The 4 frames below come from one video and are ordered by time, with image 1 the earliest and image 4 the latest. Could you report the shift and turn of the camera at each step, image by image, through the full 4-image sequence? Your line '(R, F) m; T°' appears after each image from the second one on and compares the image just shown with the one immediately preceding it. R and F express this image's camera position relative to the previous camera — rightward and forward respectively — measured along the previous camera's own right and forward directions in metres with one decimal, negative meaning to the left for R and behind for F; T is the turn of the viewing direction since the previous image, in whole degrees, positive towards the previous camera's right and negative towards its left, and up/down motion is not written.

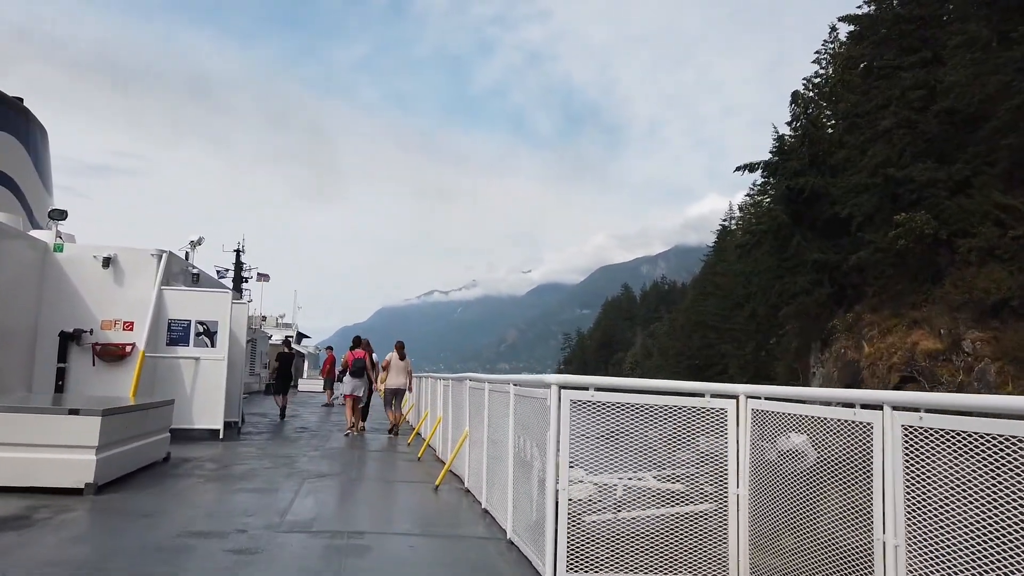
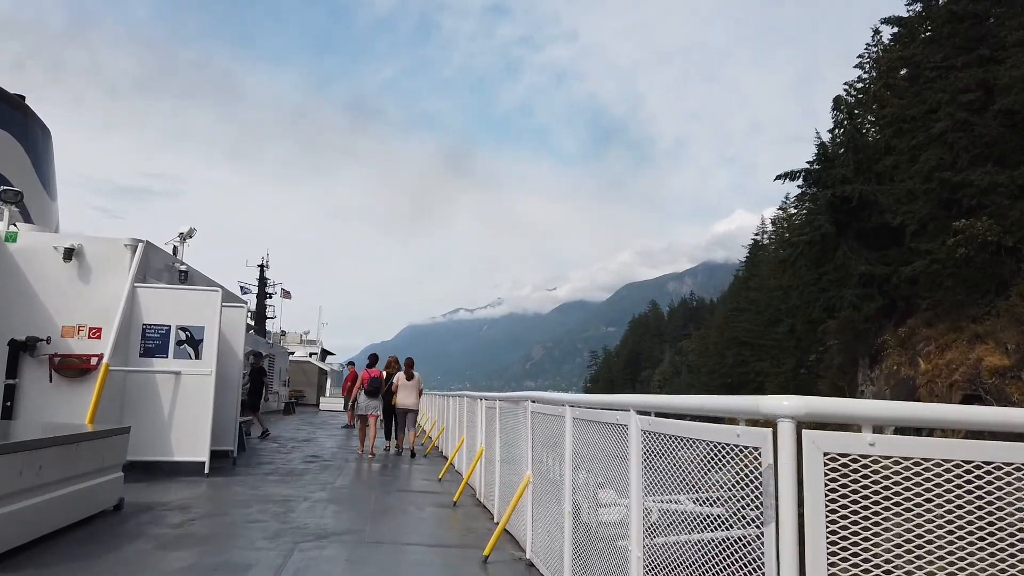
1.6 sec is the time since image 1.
(-0.3, +1.6) m; -2°
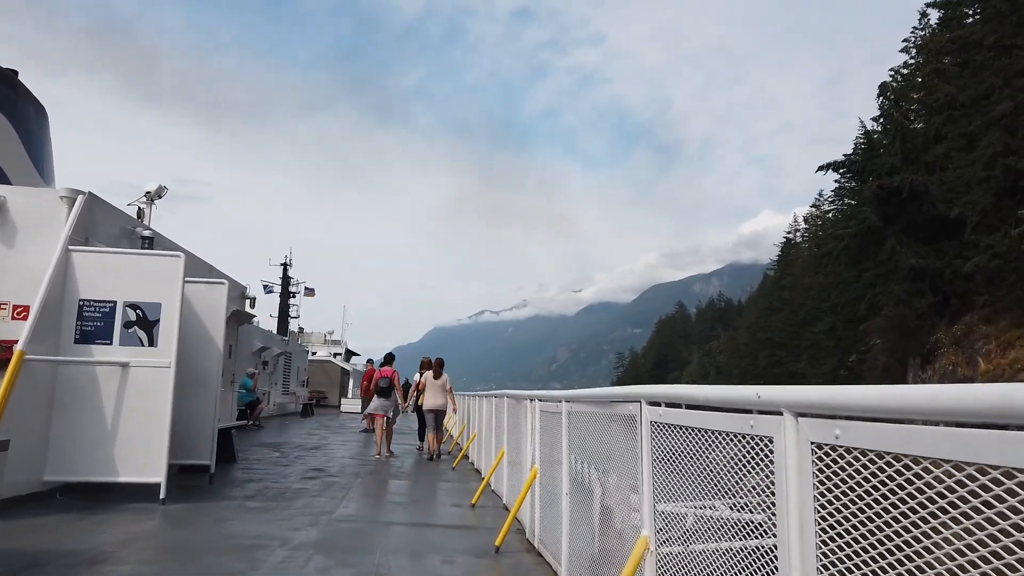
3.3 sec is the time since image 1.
(-0.2, +1.6) m; -2°
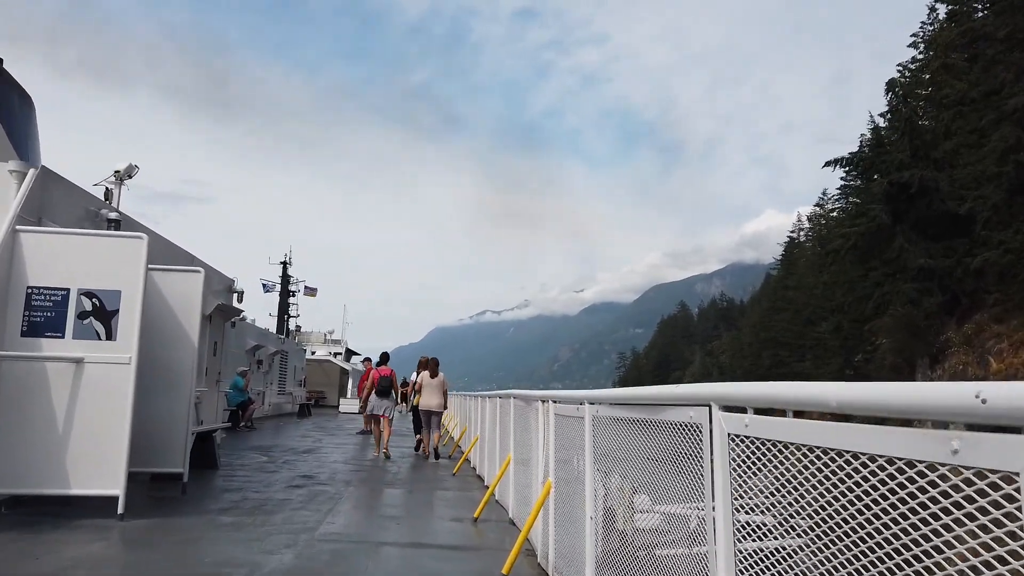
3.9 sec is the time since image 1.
(0.0, +0.6) m; 0°
